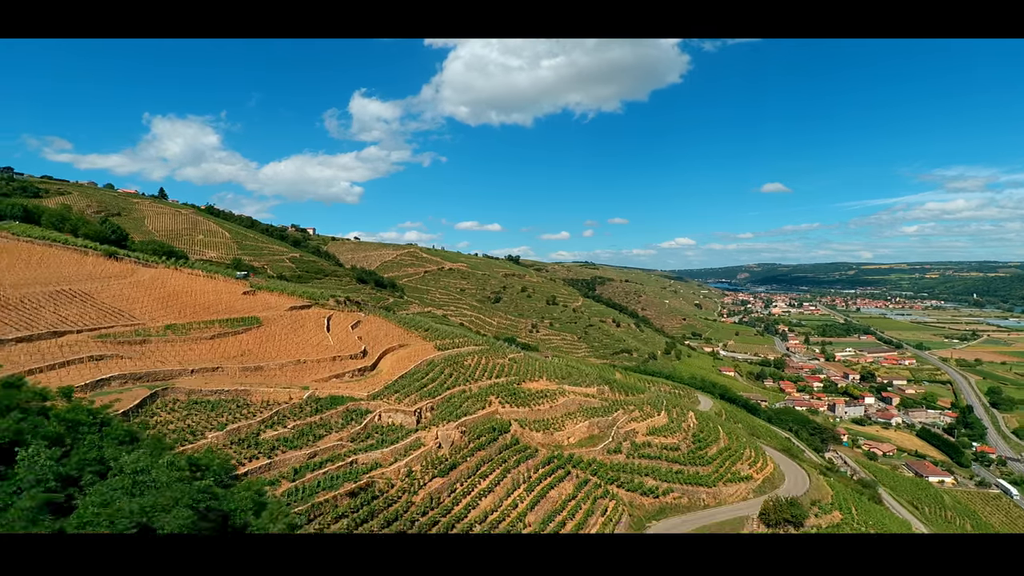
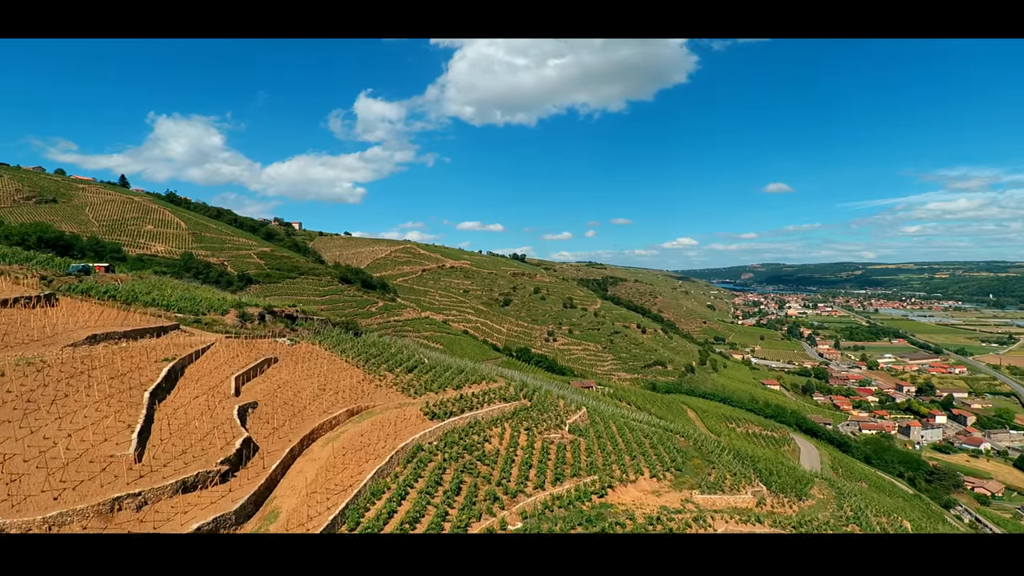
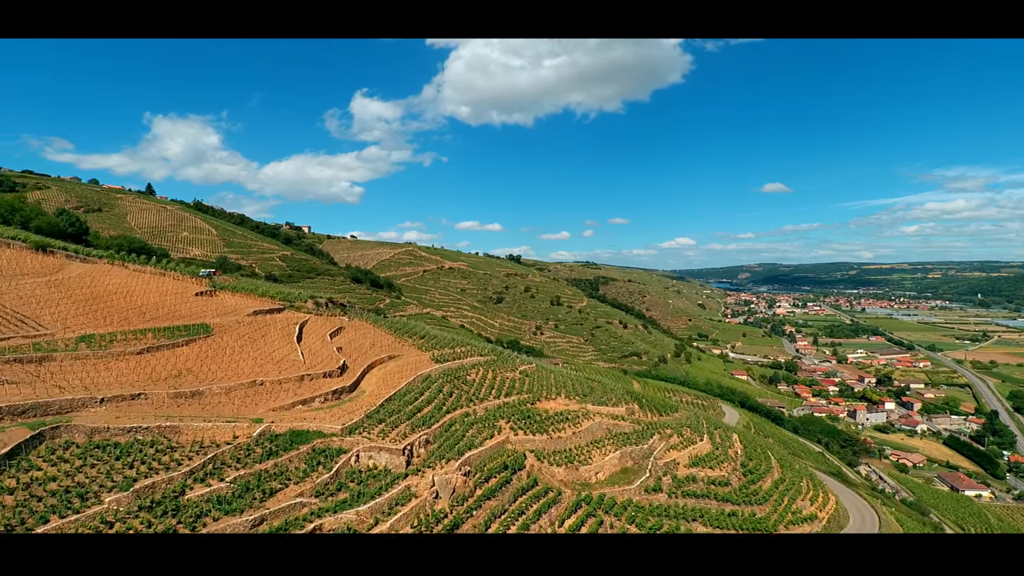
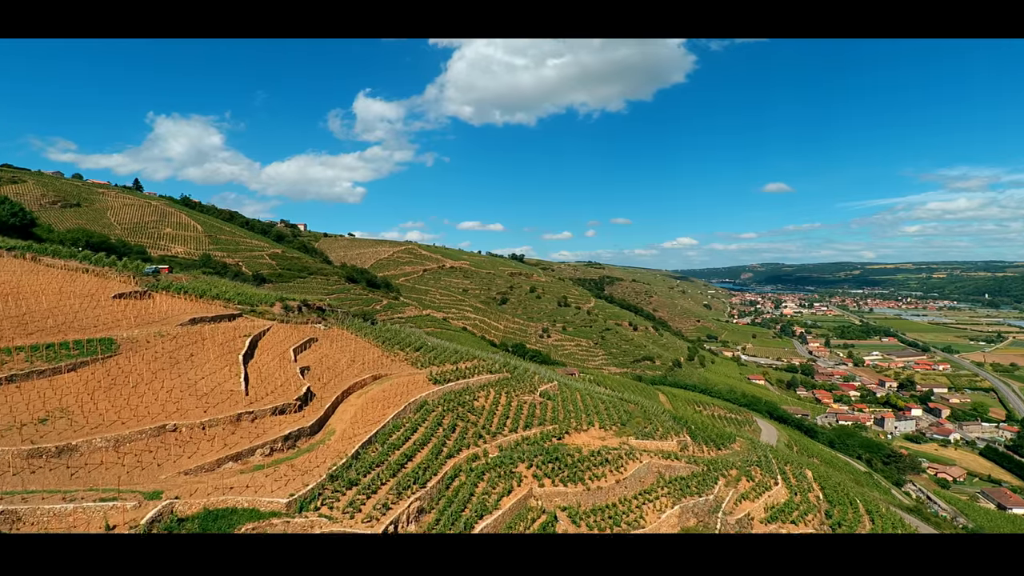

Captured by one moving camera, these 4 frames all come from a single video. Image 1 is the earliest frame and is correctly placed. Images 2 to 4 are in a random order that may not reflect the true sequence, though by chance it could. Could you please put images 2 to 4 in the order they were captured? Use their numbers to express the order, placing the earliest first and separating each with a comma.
3, 4, 2
